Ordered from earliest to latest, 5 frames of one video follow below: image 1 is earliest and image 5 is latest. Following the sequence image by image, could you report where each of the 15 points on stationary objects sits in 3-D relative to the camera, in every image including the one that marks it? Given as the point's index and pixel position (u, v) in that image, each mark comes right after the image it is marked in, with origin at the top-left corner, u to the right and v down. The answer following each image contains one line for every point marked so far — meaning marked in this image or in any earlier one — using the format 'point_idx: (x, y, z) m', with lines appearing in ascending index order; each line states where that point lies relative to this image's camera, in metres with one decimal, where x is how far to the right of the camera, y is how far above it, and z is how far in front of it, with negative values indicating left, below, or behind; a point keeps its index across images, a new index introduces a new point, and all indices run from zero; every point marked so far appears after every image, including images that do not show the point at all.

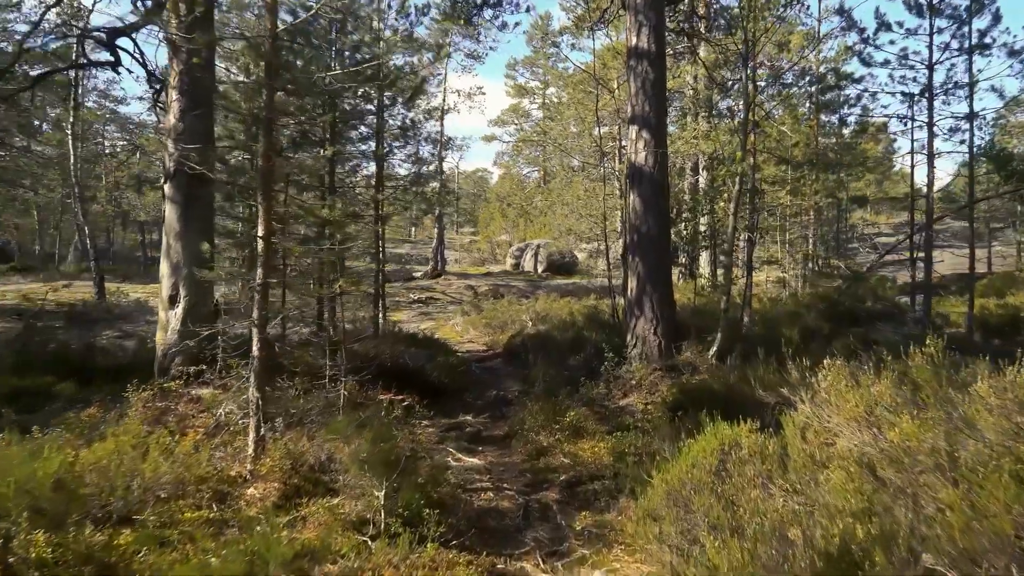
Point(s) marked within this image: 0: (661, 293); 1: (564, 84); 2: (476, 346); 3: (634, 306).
0: (+1.8, -0.1, +8.3) m
1: (+1.4, +5.4, +18.4) m
2: (-0.7, -1.2, +14.0) m
3: (+1.5, -0.2, +8.5) m
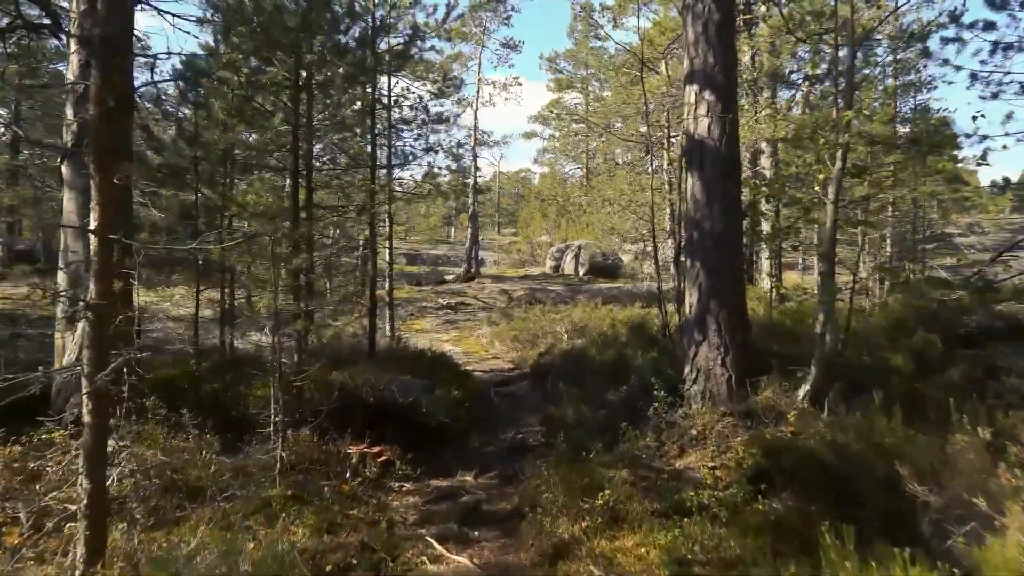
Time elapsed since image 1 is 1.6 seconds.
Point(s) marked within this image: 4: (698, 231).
0: (+2.0, -0.2, +6.2) m
1: (+2.2, +5.3, +16.3) m
2: (-0.2, -1.3, +12.0) m
3: (+1.7, -0.4, +6.3) m
4: (+1.7, +0.5, +6.3) m
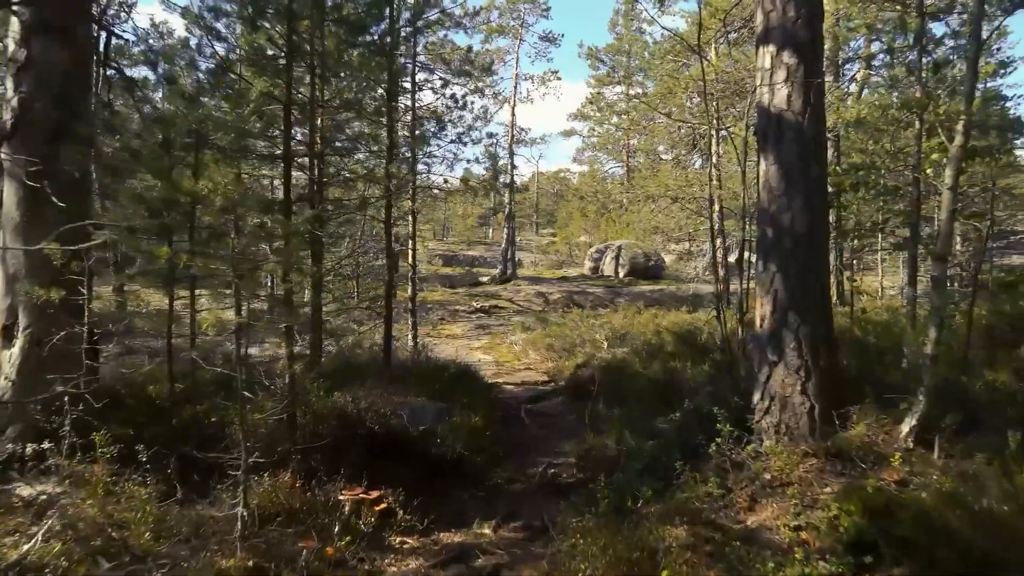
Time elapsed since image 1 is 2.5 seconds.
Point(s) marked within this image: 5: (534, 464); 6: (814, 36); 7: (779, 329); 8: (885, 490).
0: (+2.2, -0.3, +4.9) m
1: (+3.0, +5.2, +15.0) m
2: (+0.3, -1.4, +10.9) m
3: (+1.9, -0.4, +5.1) m
4: (+1.9, +0.5, +5.1) m
5: (+0.2, -1.6, +6.2) m
6: (+2.2, +1.9, +5.1) m
7: (+1.9, -0.3, +5.0) m
8: (+2.3, -1.2, +4.2) m
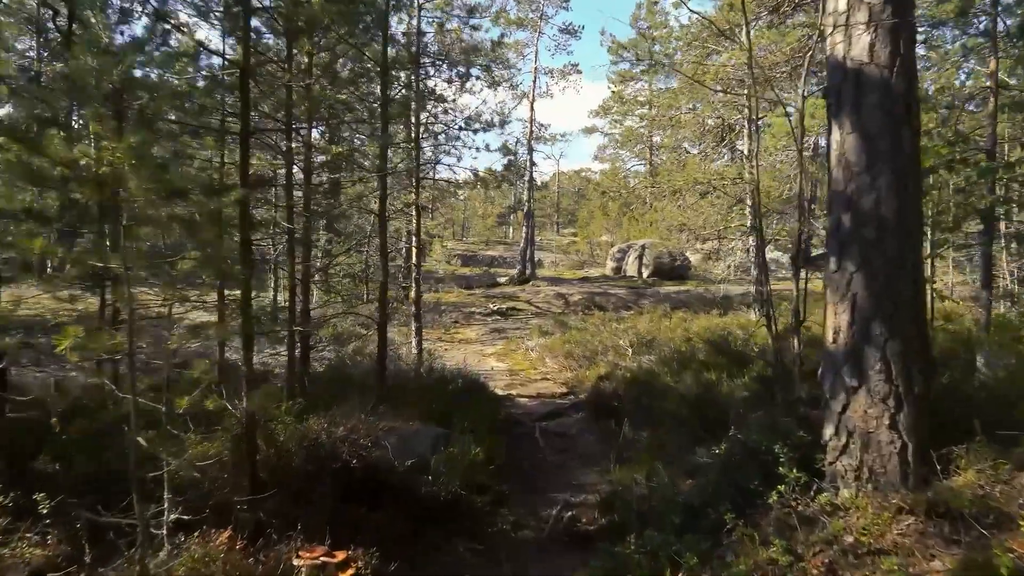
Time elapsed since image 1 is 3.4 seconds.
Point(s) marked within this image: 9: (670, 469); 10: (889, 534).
0: (+2.2, -0.3, +3.8) m
1: (+3.3, +5.1, +13.9) m
2: (+0.6, -1.4, +9.9) m
3: (+1.9, -0.4, +4.0) m
4: (+2.0, +0.4, +4.0) m
5: (+0.3, -1.6, +5.2) m
6: (+2.3, +1.8, +3.9) m
7: (+2.0, -0.3, +3.9) m
8: (+2.3, -1.3, +3.1) m
9: (+1.2, -1.3, +5.1) m
10: (+1.9, -1.3, +3.5) m
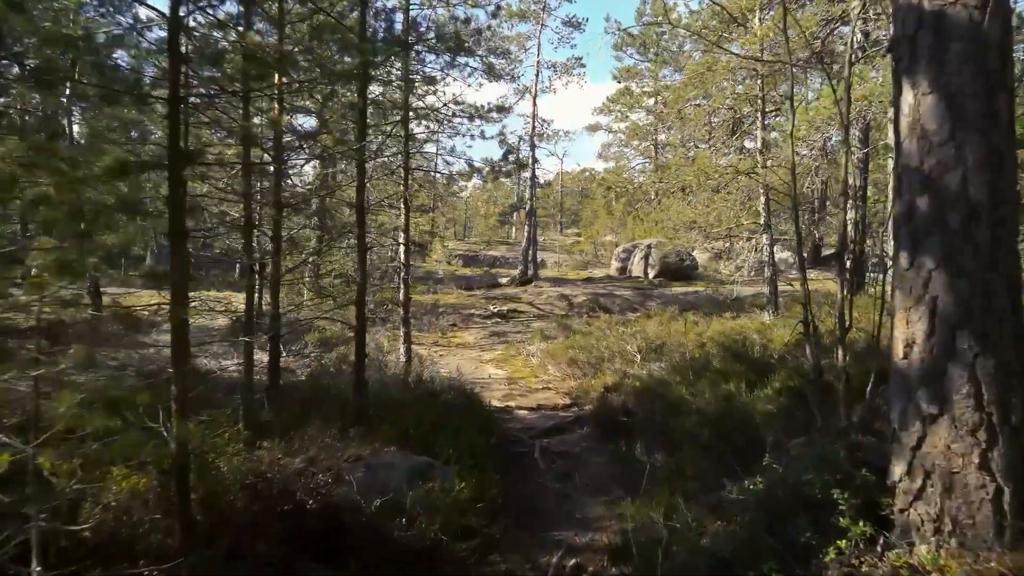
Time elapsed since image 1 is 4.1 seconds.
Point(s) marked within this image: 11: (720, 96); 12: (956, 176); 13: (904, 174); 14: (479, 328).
0: (+2.1, -0.3, +3.0) m
1: (+3.3, +5.1, +13.0) m
2: (+0.5, -1.5, +9.0) m
3: (+1.9, -0.5, +3.2) m
4: (+1.9, +0.4, +3.2) m
5: (+0.2, -1.6, +4.3) m
6: (+2.2, +1.8, +3.1) m
7: (+1.9, -0.3, +3.1) m
8: (+2.2, -1.3, +2.2) m
9: (+1.1, -1.3, +4.3) m
10: (+1.9, -1.3, +2.7) m
11: (+3.8, +3.6, +12.3) m
12: (+2.0, +0.5, +3.1) m
13: (+1.9, +0.5, +3.3) m
14: (-0.8, -0.9, +16.1) m
